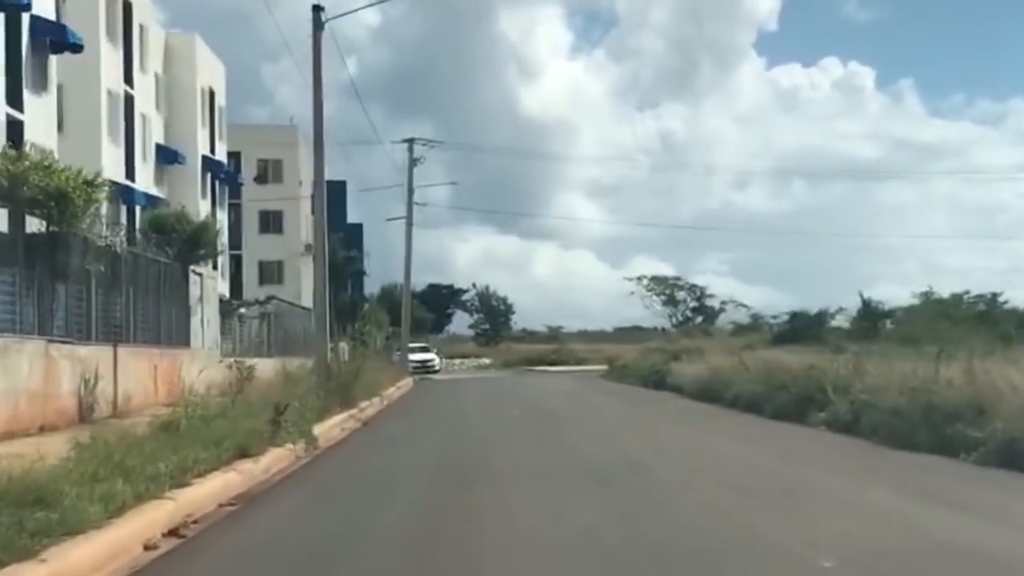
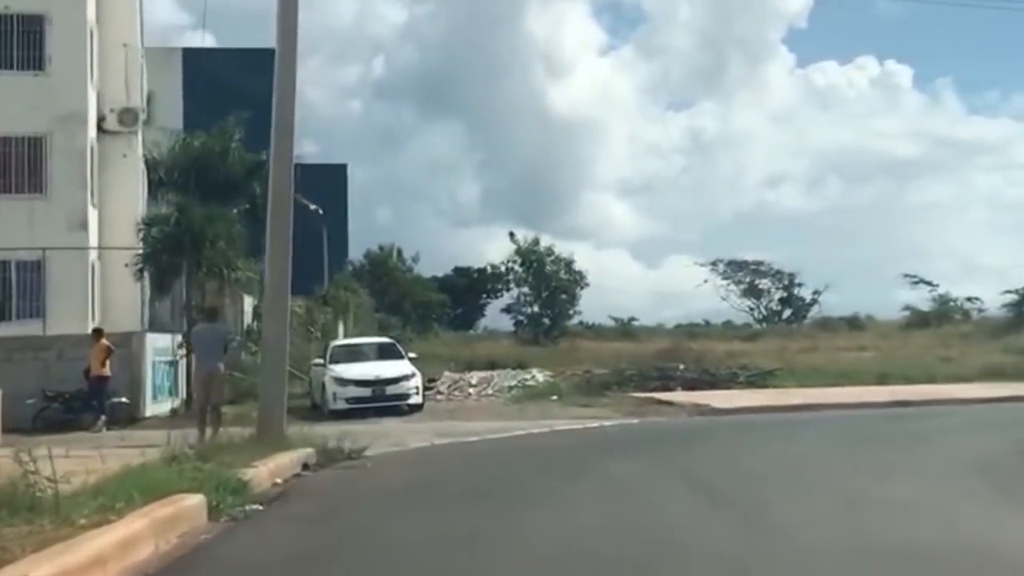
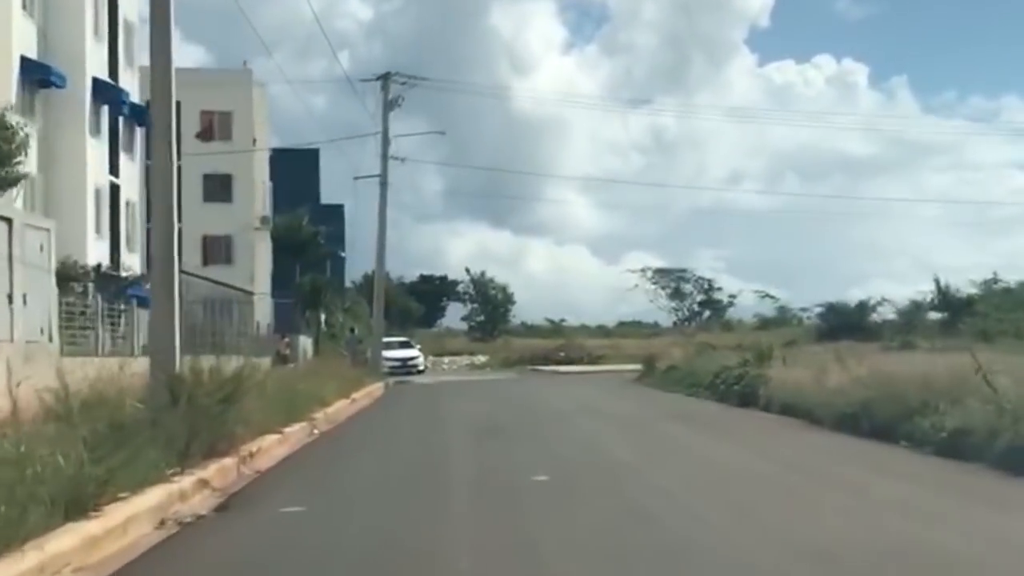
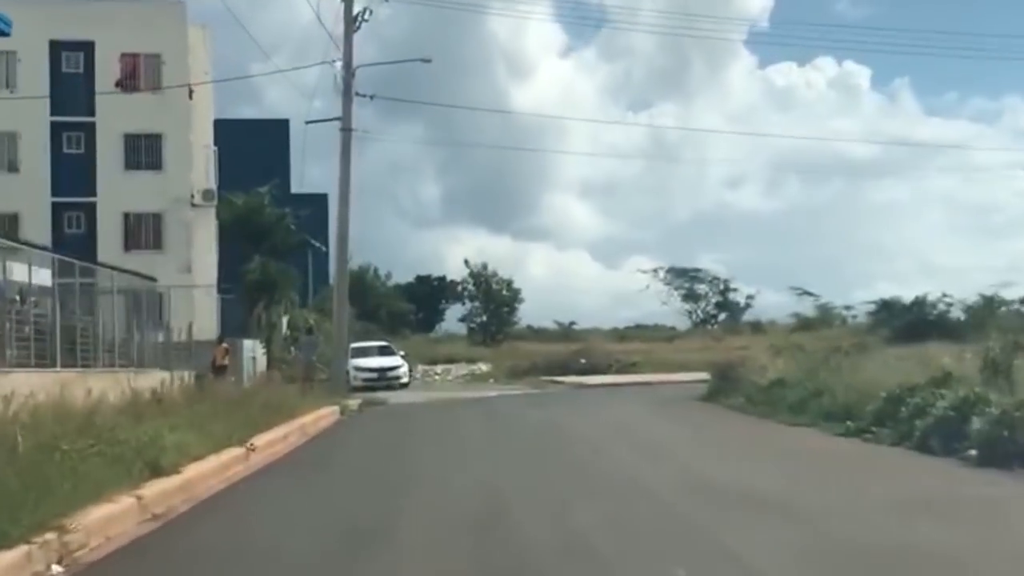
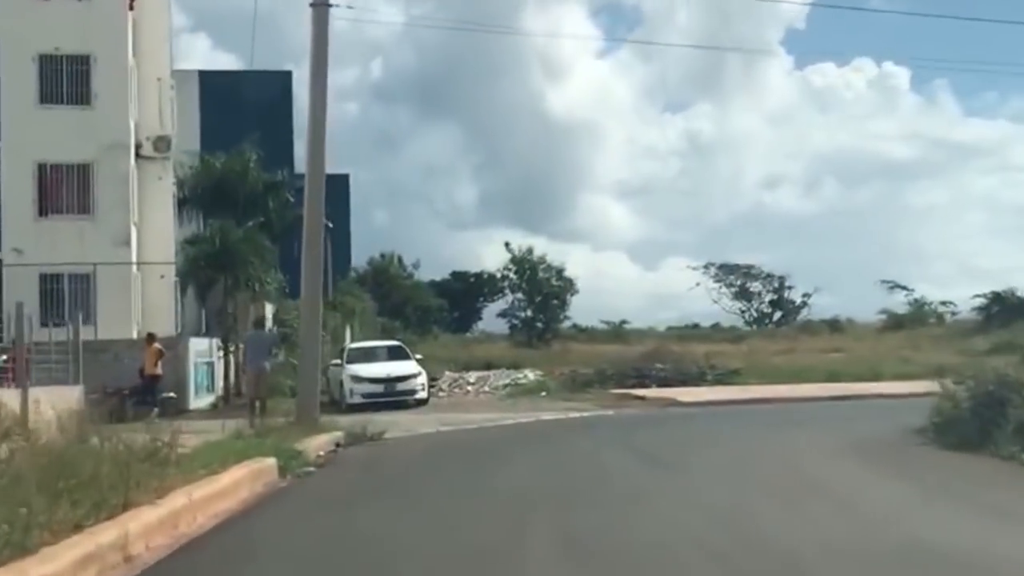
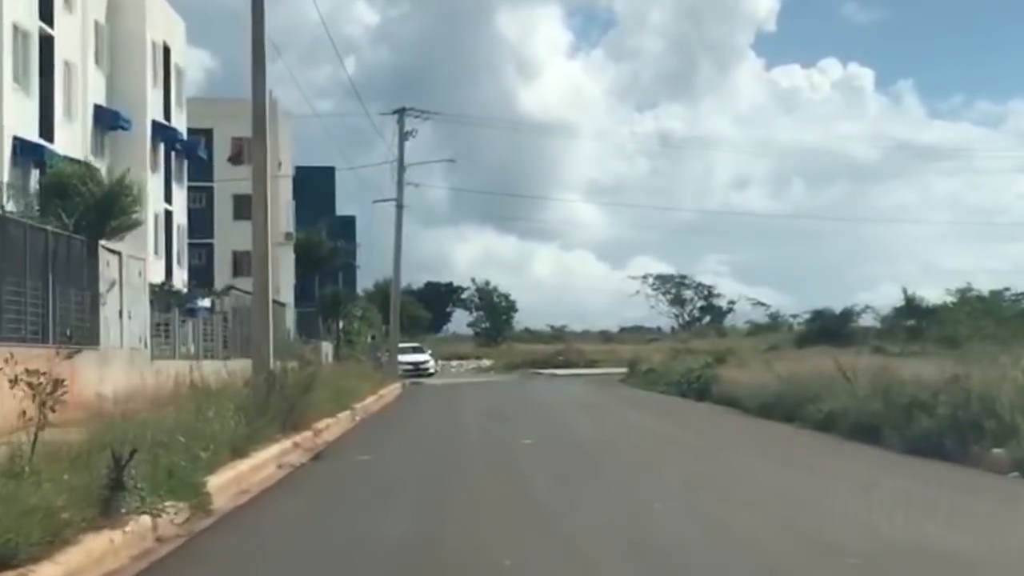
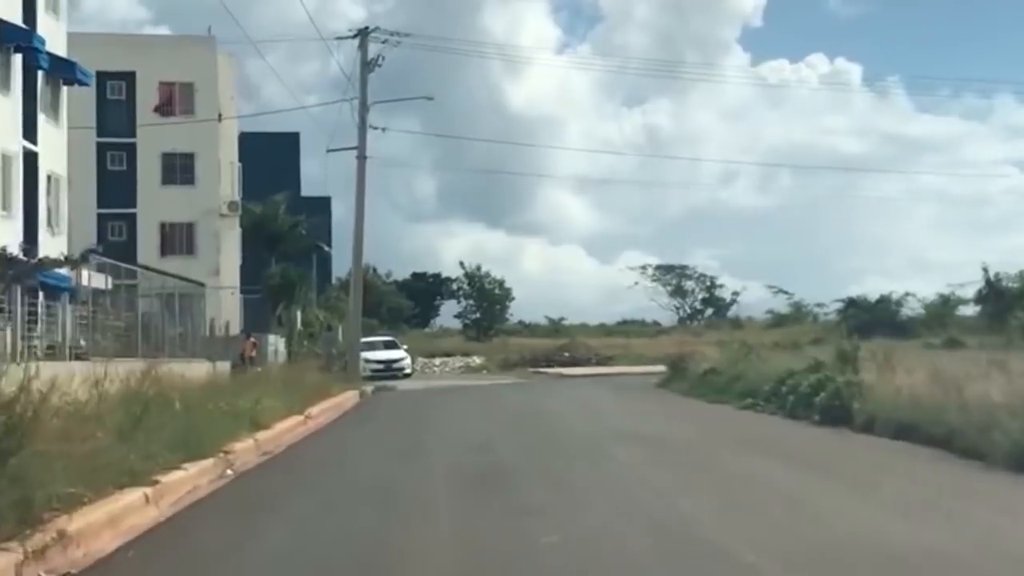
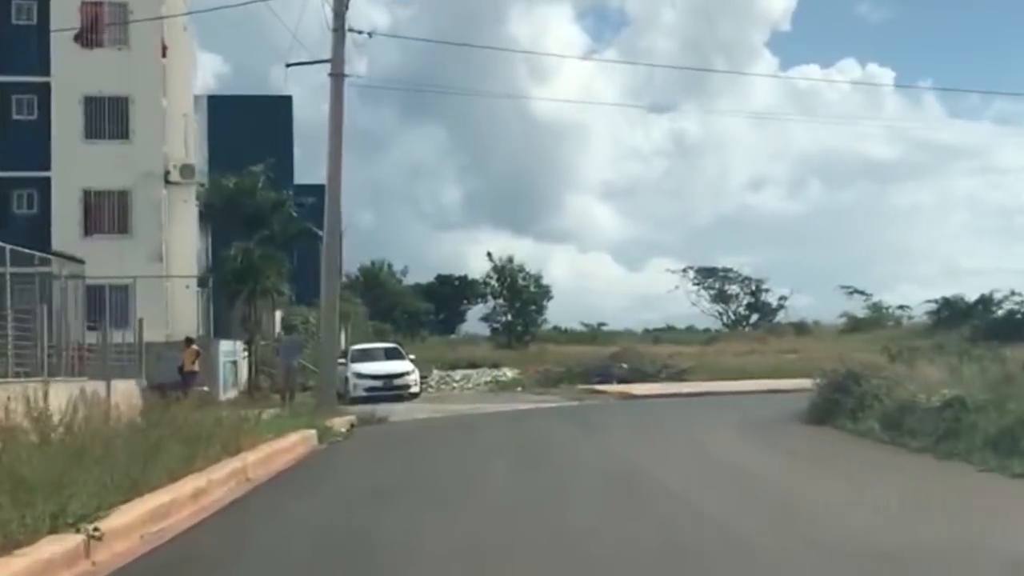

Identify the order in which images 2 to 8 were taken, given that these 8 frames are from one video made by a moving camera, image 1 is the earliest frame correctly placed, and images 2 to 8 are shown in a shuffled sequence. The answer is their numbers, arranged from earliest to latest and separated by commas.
6, 3, 7, 4, 8, 5, 2
